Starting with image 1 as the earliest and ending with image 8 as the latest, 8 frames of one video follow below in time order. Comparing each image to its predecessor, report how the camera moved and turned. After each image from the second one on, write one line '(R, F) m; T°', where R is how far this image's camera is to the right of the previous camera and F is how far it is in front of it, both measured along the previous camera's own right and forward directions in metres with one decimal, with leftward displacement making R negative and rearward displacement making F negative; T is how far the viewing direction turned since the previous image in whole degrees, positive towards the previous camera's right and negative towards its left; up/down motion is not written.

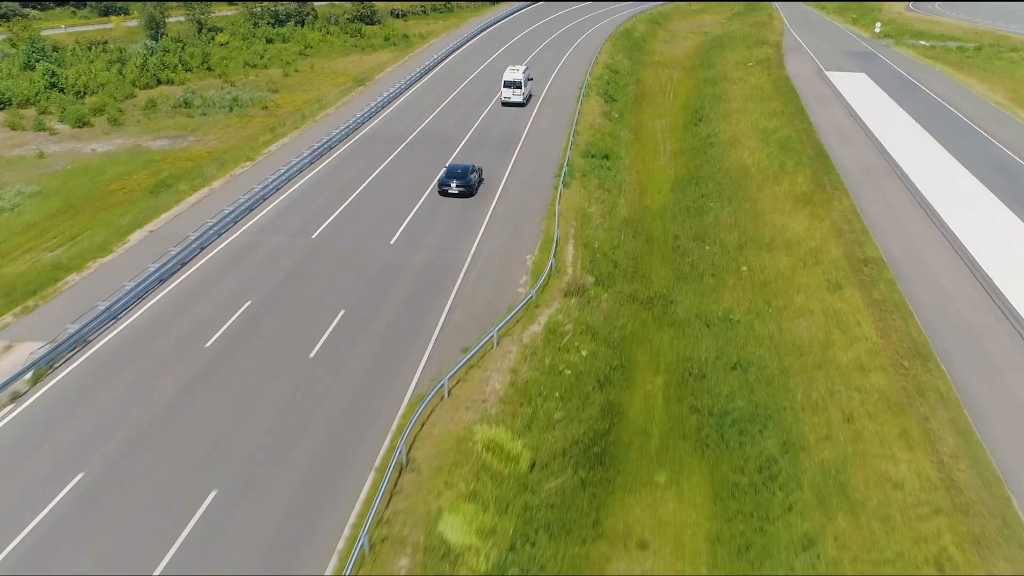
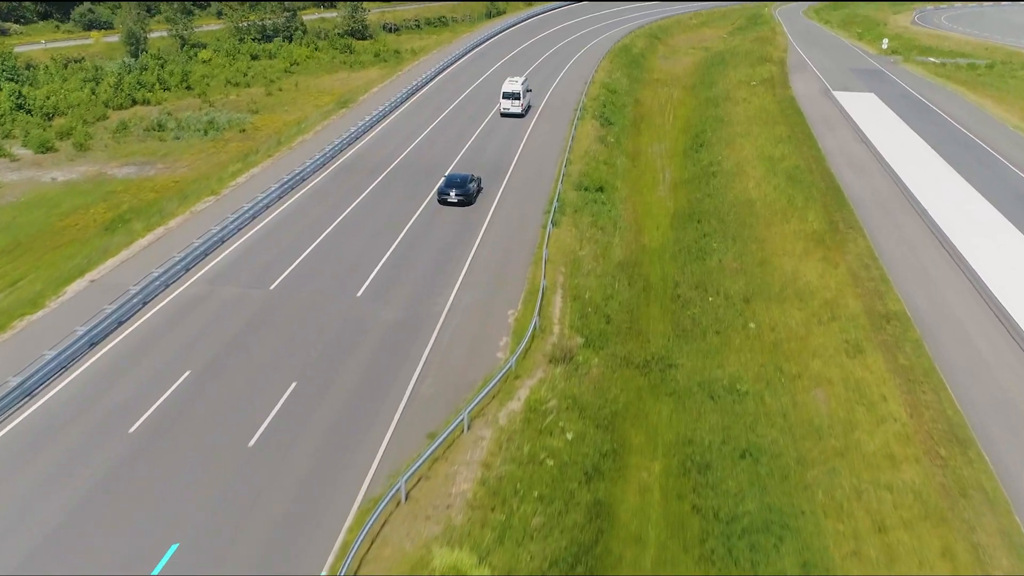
(+0.5, +2.5) m; 0°
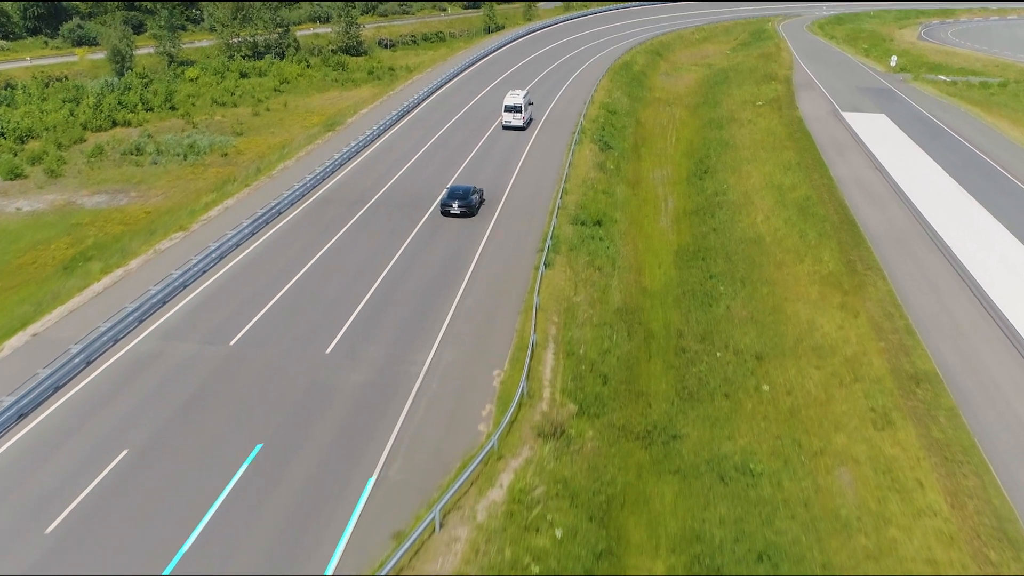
(+0.4, +2.2) m; 0°
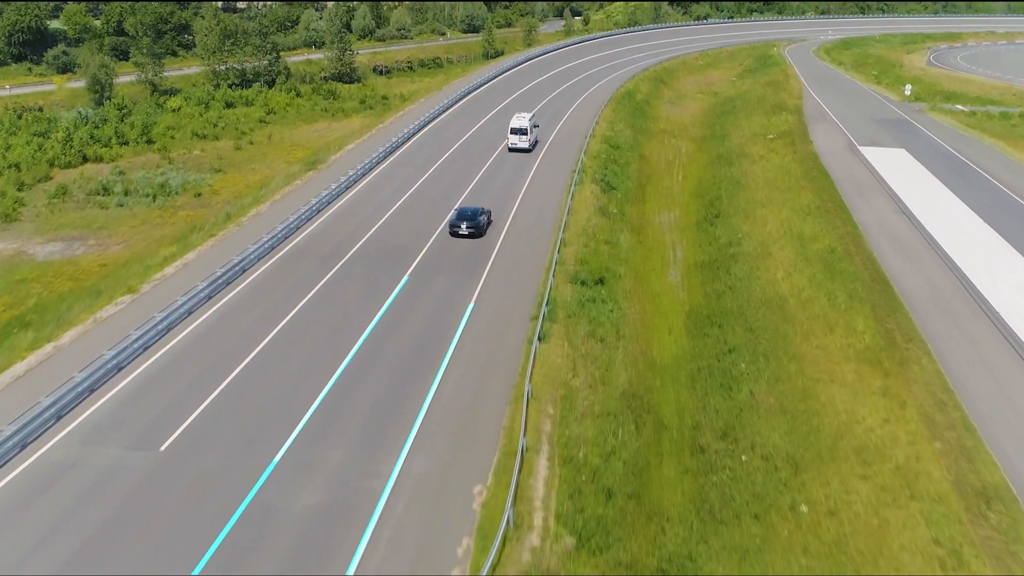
(+0.3, +3.2) m; 0°
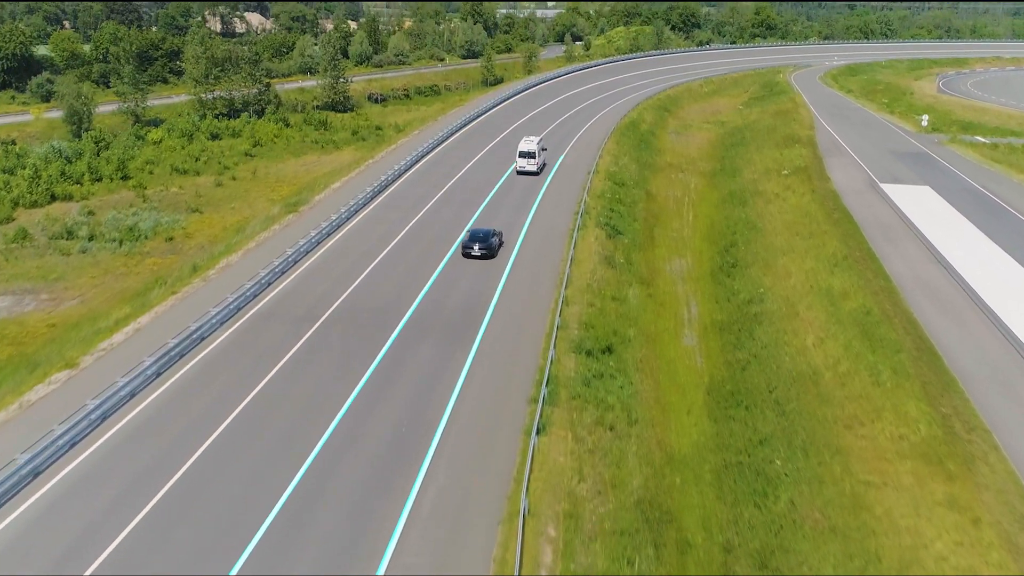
(+0.1, +3.2) m; 0°
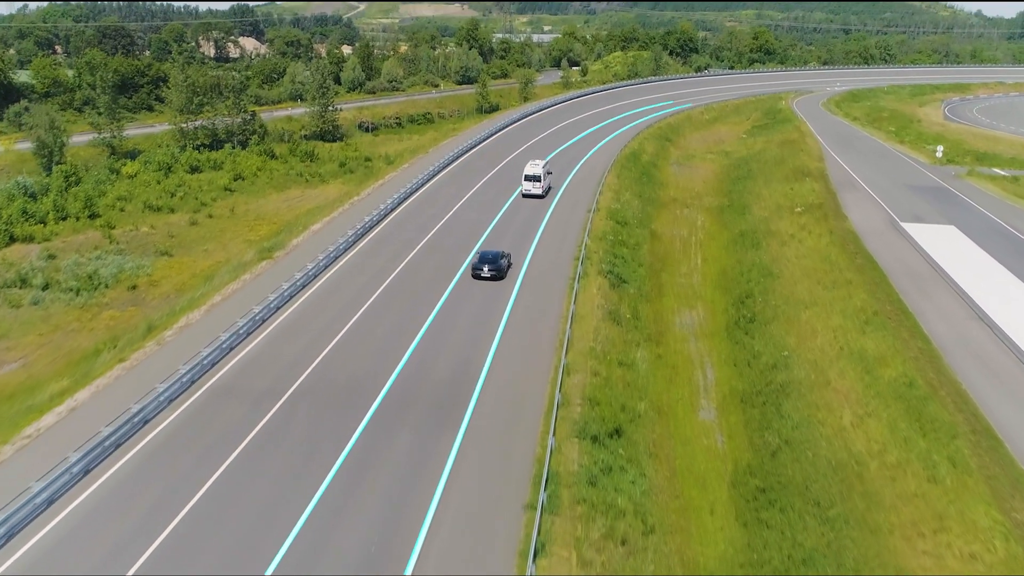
(+0.1, +3.1) m; 0°
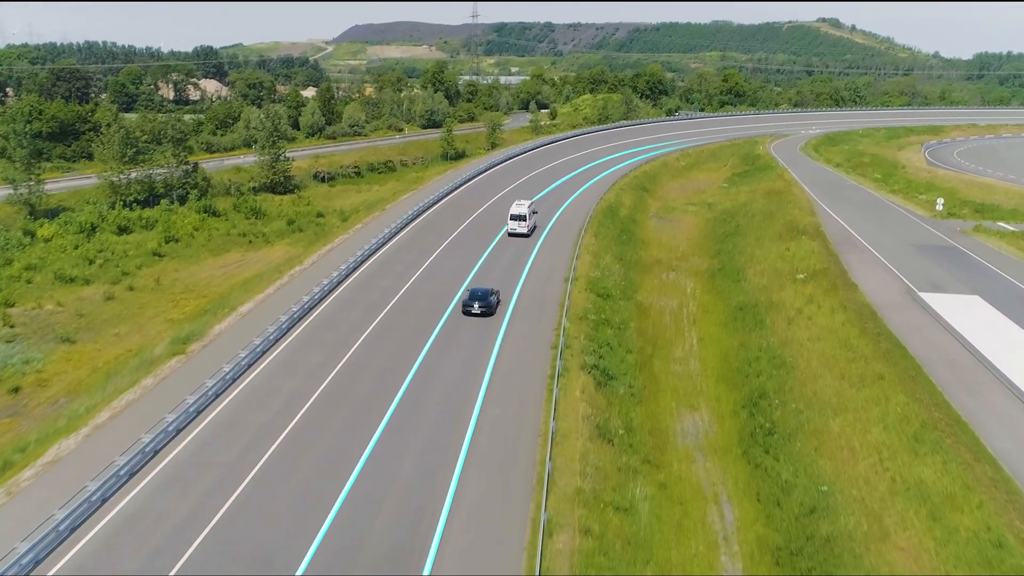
(+0.2, +5.5) m; +2°
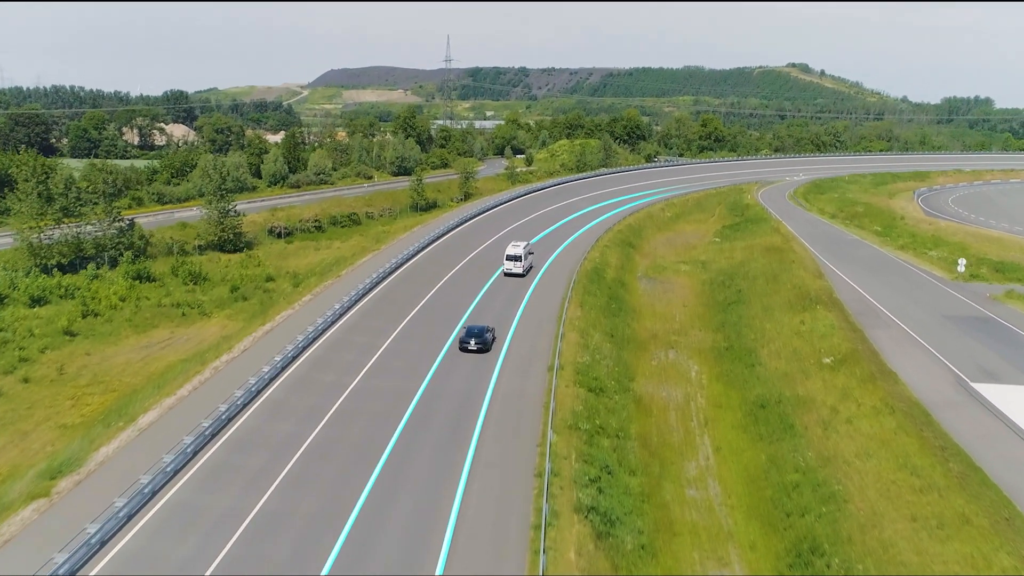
(+0.1, +6.3) m; +2°
